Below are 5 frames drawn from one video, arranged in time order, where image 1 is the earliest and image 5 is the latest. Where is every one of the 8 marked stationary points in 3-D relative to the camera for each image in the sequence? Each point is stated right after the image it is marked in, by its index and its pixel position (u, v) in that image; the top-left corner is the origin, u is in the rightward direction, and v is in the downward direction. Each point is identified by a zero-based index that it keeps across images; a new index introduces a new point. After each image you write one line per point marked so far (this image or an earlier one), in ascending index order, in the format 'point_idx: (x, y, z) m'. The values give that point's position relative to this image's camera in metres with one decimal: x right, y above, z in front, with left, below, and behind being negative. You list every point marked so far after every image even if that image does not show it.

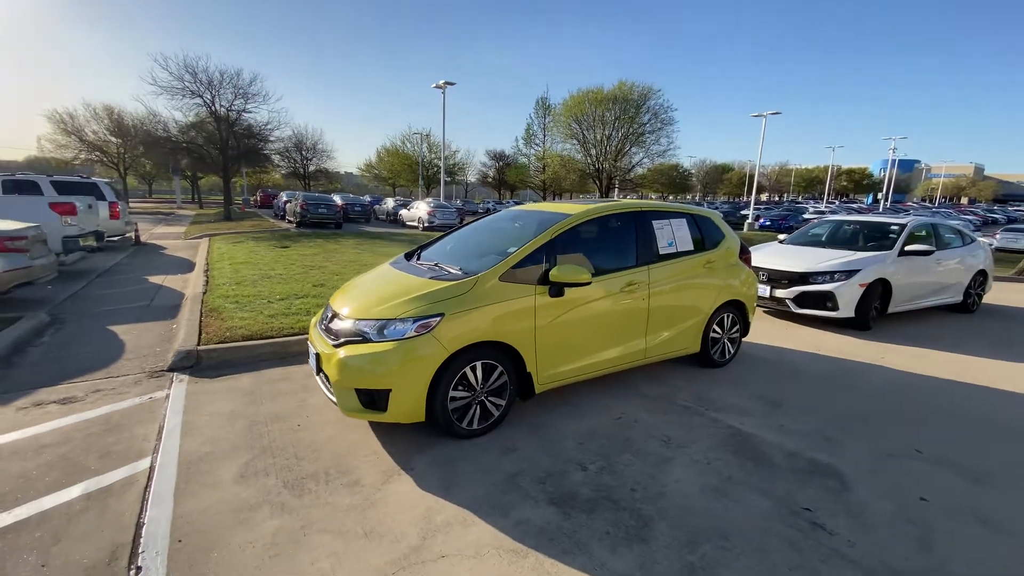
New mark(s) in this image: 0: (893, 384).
0: (+3.8, -1.0, +4.8) m
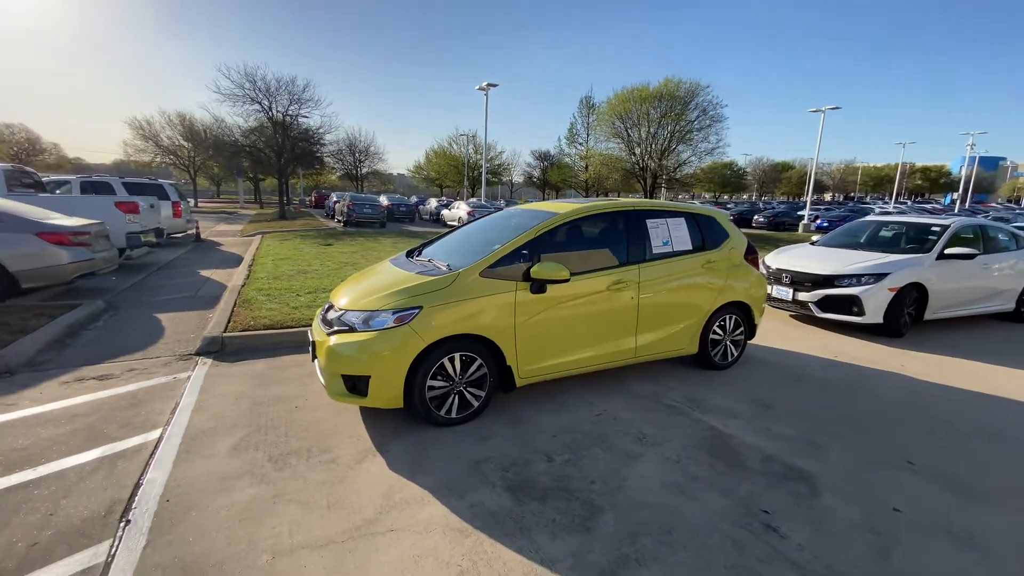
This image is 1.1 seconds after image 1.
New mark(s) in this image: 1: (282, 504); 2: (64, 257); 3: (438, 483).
0: (+3.7, -1.0, +4.5) m
1: (-1.3, -1.3, +2.7) m
2: (-6.6, +0.5, +6.9) m
3: (-0.5, -1.2, +3.0) m
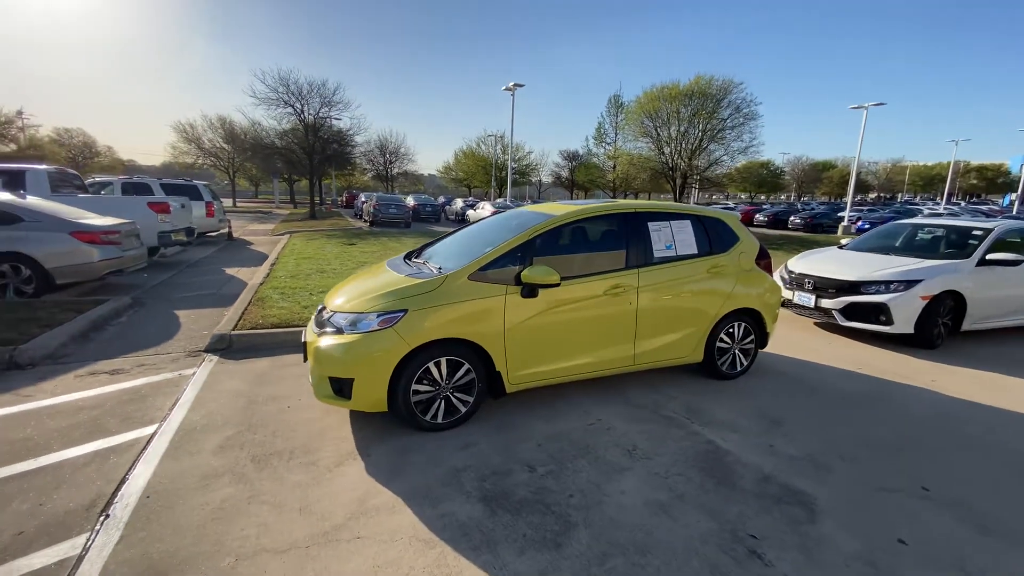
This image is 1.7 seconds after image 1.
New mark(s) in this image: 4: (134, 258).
0: (+3.7, -1.1, +4.2) m
1: (-1.5, -1.3, +2.8) m
2: (-6.5, +0.5, +7.3) m
3: (-0.6, -1.2, +2.9) m
4: (-6.4, +0.5, +8.1) m
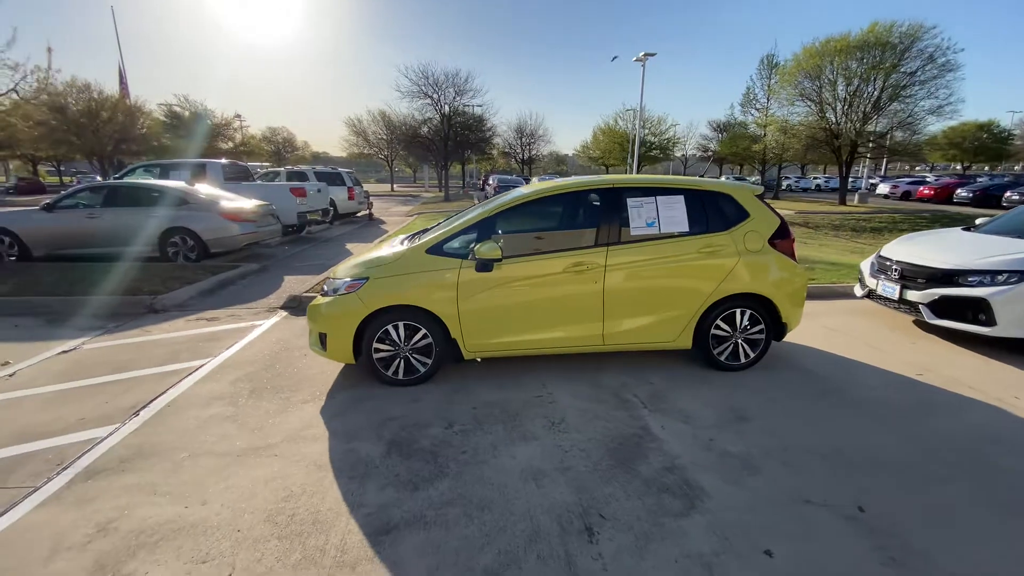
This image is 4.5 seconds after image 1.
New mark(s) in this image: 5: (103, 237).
0: (+3.2, -1.0, +3.3) m
1: (-2.1, -1.0, +3.6) m
2: (-5.4, +1.1, +9.3) m
3: (-1.2, -1.0, +3.5) m
4: (-5.1, +1.1, +10.0) m
5: (-7.7, +0.9, +9.0) m
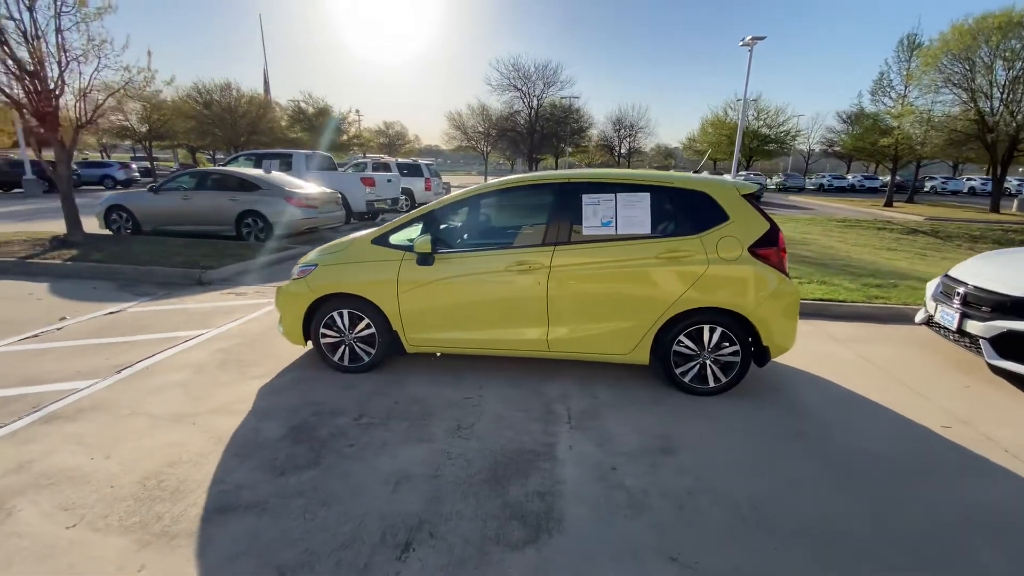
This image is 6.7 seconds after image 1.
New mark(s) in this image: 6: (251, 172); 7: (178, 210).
0: (+2.5, -1.2, +2.6) m
1: (-2.7, -0.8, +3.9) m
2: (-4.6, +1.6, +10.2) m
3: (-1.9, -0.9, +3.6) m
4: (-4.2, +1.6, +10.8) m
5: (-6.9, +1.5, +10.3) m
6: (-5.7, +2.5, +10.4) m
7: (-7.3, +1.7, +10.3) m
